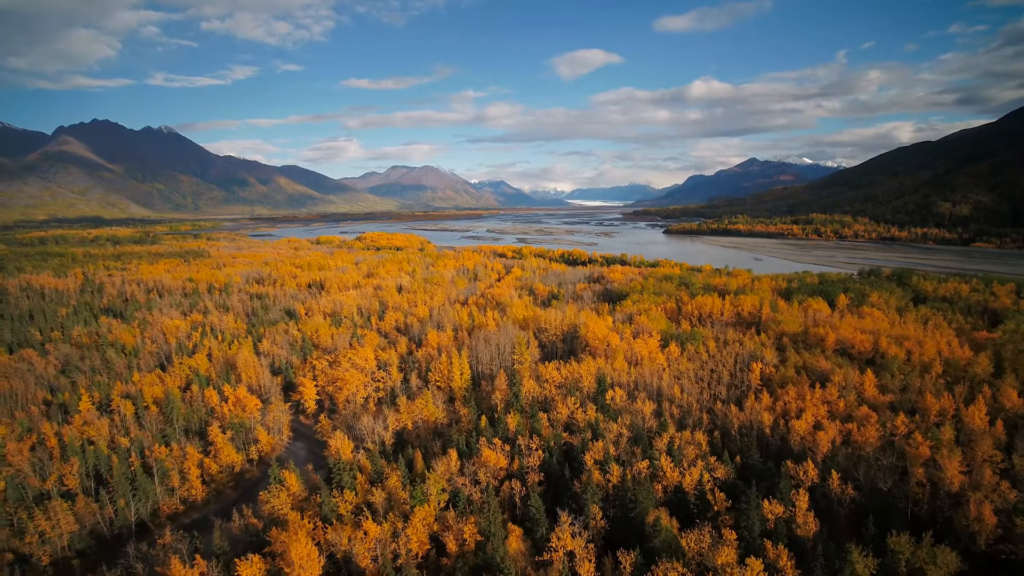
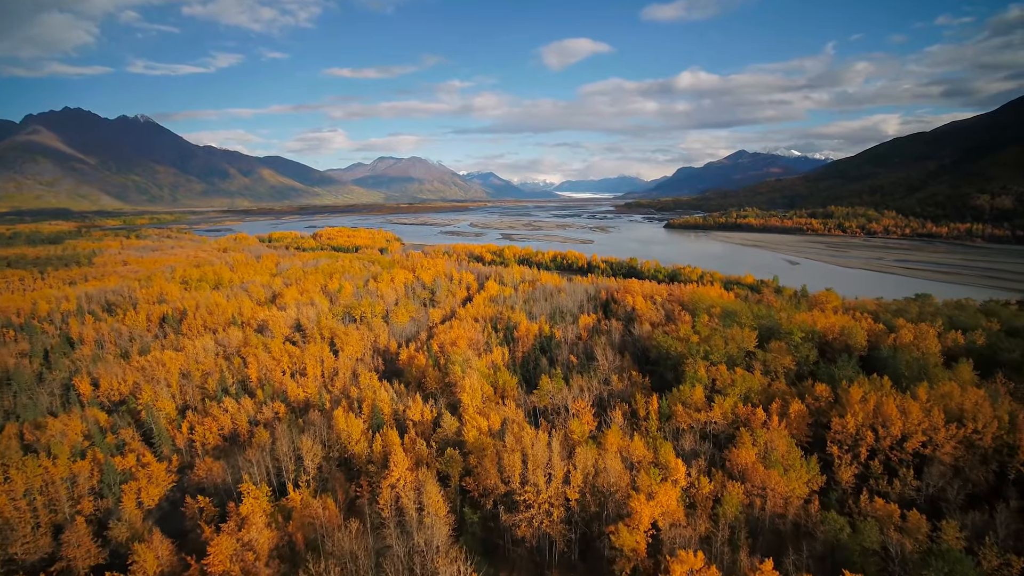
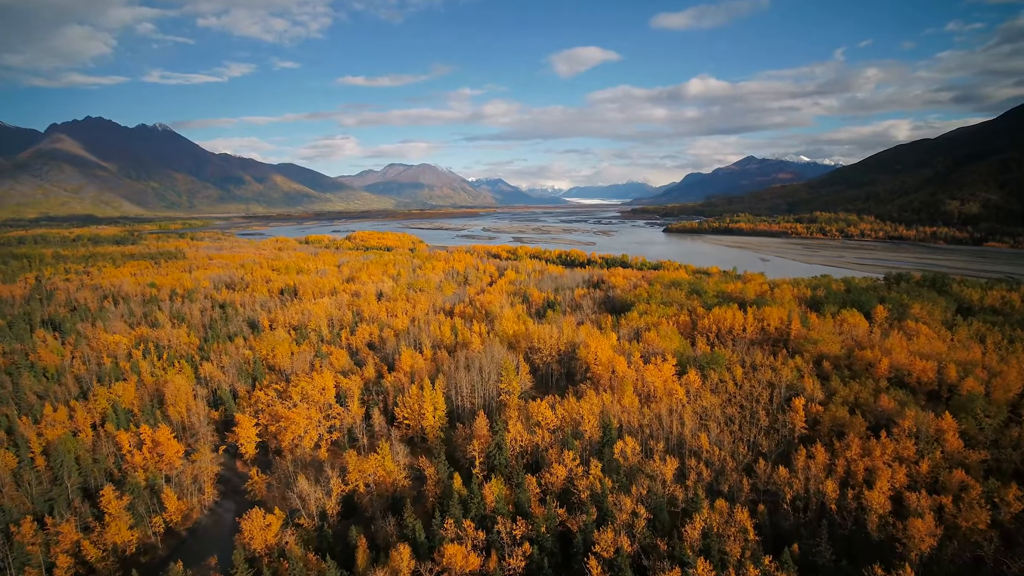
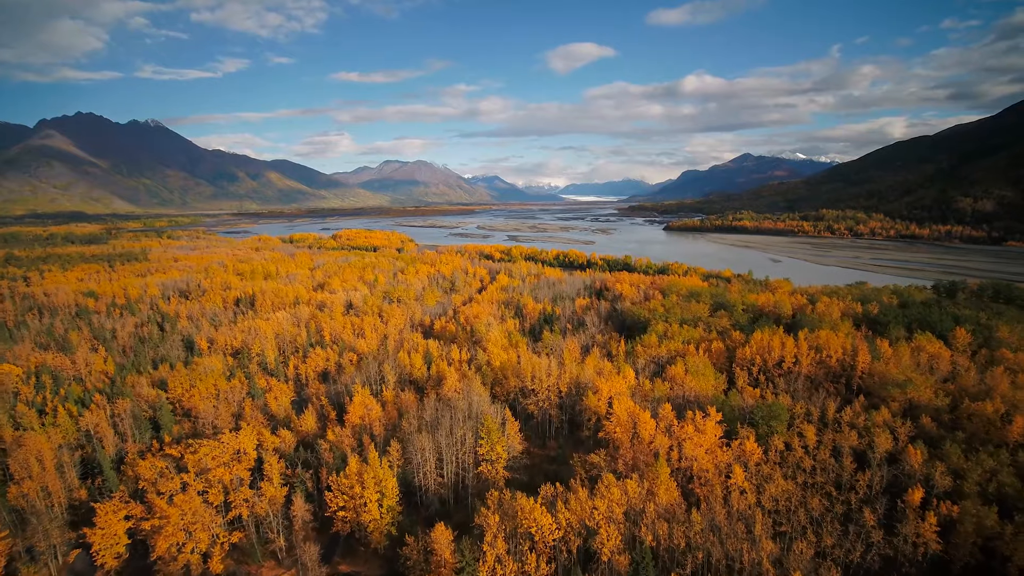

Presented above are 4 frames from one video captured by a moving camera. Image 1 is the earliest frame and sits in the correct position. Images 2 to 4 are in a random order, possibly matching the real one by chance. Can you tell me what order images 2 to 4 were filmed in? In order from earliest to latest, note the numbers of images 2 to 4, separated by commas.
3, 4, 2
